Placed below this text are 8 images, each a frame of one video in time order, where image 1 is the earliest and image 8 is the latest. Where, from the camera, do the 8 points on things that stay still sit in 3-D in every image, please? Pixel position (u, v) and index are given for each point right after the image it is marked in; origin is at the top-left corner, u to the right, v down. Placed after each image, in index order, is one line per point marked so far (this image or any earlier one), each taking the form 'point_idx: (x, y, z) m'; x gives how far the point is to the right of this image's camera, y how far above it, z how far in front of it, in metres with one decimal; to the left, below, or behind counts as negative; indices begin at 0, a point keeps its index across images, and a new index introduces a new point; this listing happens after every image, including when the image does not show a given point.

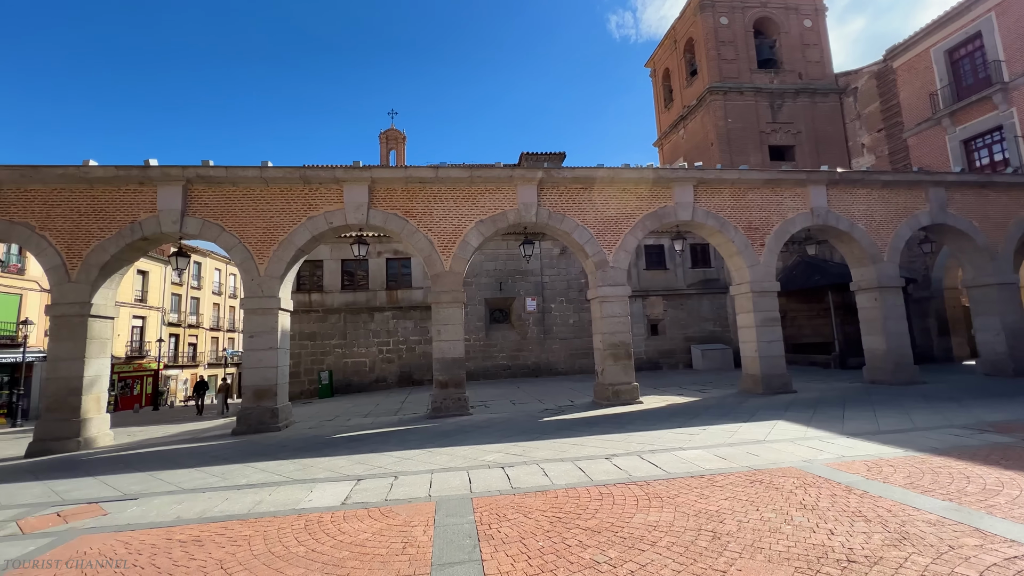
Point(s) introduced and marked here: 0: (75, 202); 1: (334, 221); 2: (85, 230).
0: (-8.5, +1.7, +8.7) m
1: (-3.7, +1.4, +9.2) m
2: (-8.2, +1.1, +8.7) m
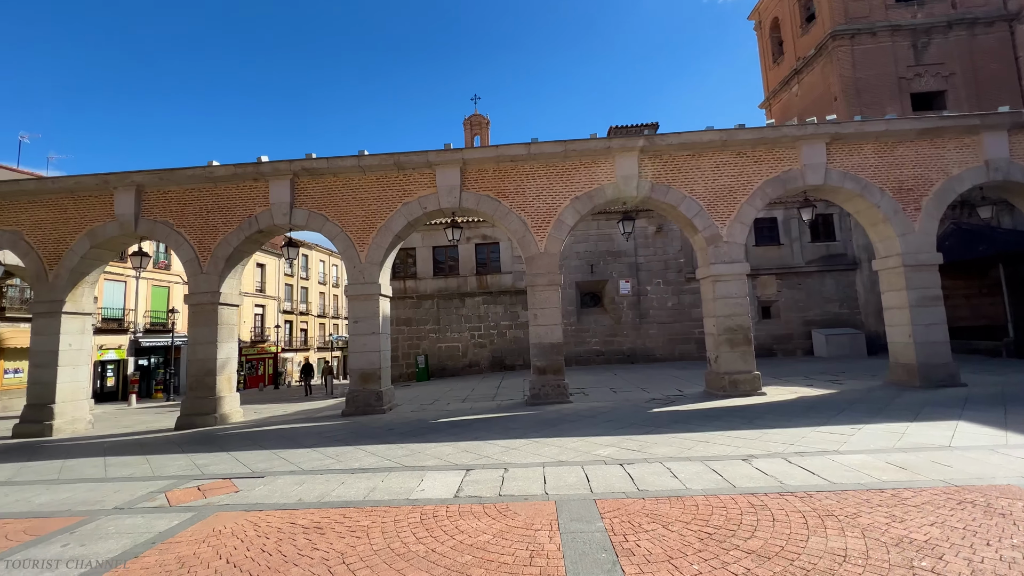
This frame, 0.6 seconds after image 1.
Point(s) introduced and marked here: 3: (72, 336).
0: (-6.6, +1.9, +9.5) m
1: (-1.7, +1.7, +9.2) m
2: (-6.3, +1.3, +9.5) m
3: (-9.4, -1.0, +9.6) m
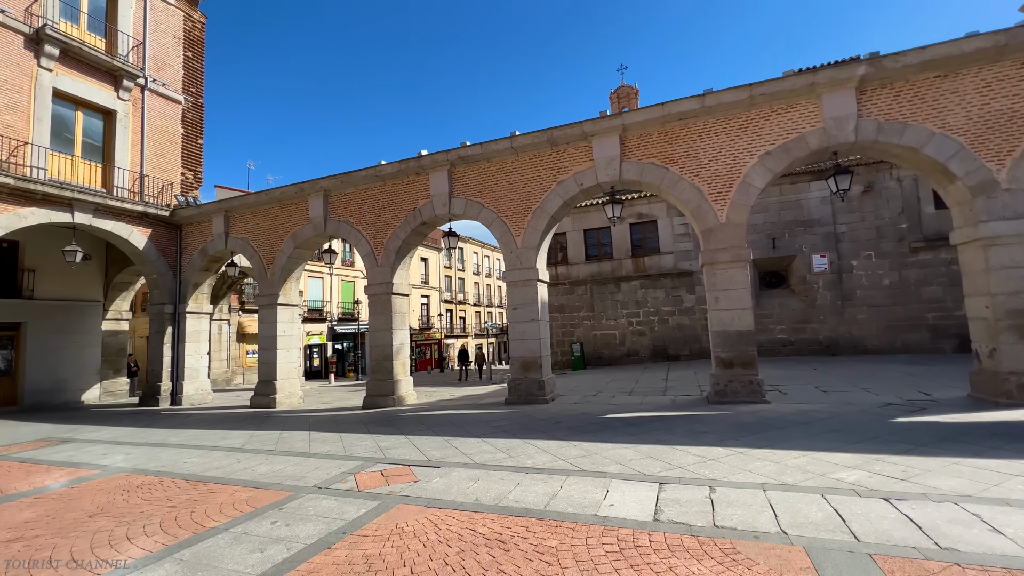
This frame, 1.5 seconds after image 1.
0: (-3.1, +2.1, +10.3) m
1: (+1.4, +2.0, +8.5) m
2: (-2.9, +1.5, +10.1) m
3: (-5.7, -0.9, +11.3) m
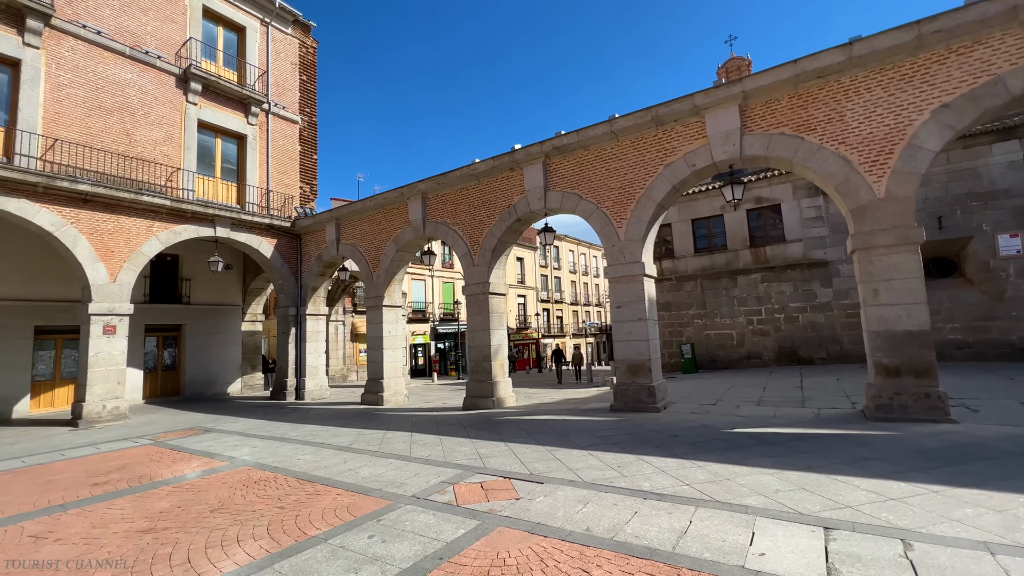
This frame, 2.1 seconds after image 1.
0: (-0.9, +2.1, +10.2) m
1: (+3.1, +2.1, +7.5) m
2: (-0.7, +1.5, +10.0) m
3: (-3.2, -1.0, +11.7) m
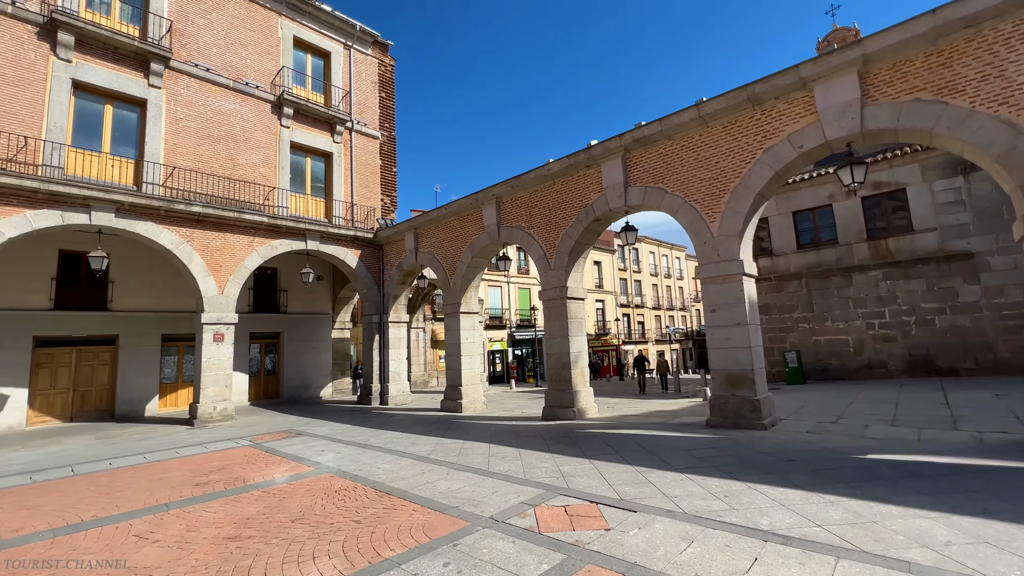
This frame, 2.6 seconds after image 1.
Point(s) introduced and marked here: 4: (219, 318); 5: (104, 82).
0: (+0.7, +2.0, +9.9) m
1: (+4.2, +2.1, +6.5) m
2: (+0.9, +1.4, +9.6) m
3: (-1.1, -1.1, +11.7) m
4: (-6.9, -0.7, +10.5) m
5: (-8.7, +4.4, +9.6) m
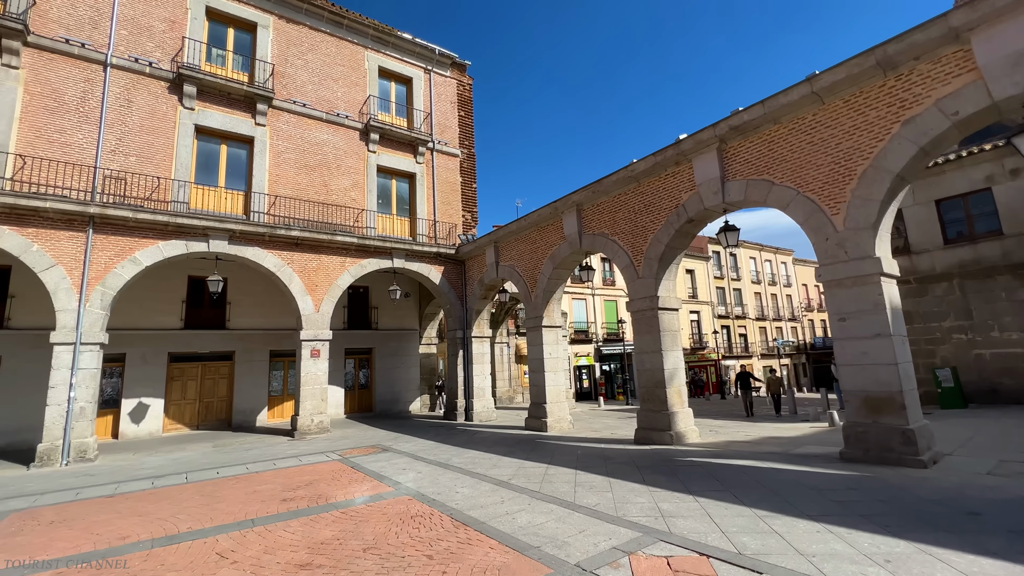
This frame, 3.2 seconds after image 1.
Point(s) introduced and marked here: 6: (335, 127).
0: (+2.4, +1.8, +9.1) m
1: (+5.2, +2.1, +5.2) m
2: (+2.6, +1.2, +8.9) m
3: (+1.0, -1.4, +11.2) m
4: (-4.9, -1.2, +11.1) m
5: (-7.0, +3.9, +10.8) m
6: (-5.0, +4.5, +12.6) m
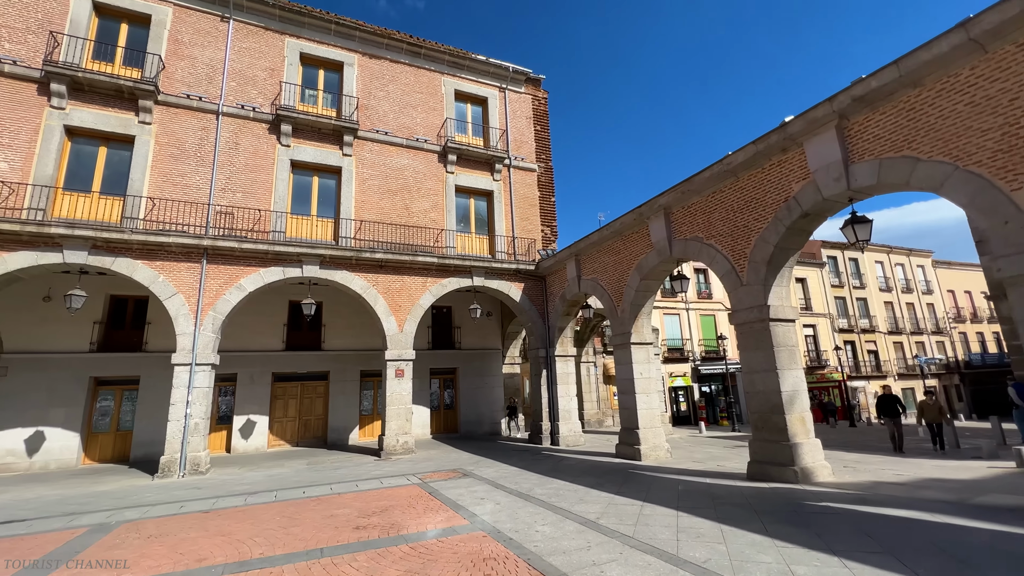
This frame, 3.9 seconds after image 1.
0: (+3.9, +1.6, +8.1) m
1: (+5.8, +2.2, +3.7) m
2: (+4.0, +1.1, +7.7) m
3: (+2.9, -1.7, +10.2) m
4: (-2.8, -1.7, +11.2) m
5: (-5.1, +3.3, +11.5) m
6: (-2.8, +3.9, +13.0) m
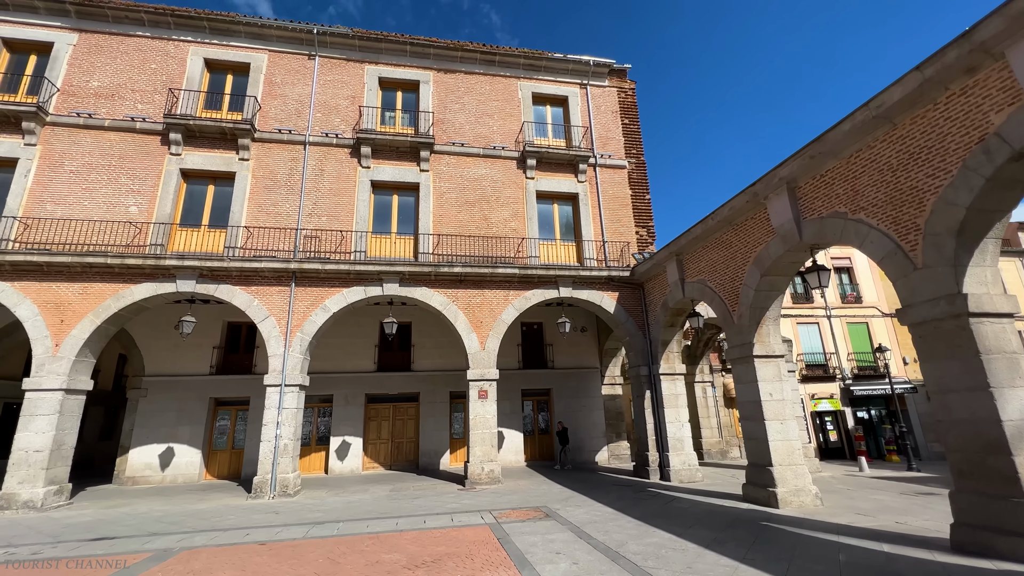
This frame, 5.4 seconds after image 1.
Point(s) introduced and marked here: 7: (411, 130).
0: (+4.9, +1.8, +6.0) m
1: (+5.7, +2.7, +1.3) m
2: (+4.9, +1.2, +5.6) m
3: (+4.6, -1.7, +8.0) m
4: (-0.7, -2.0, +10.4) m
5: (-3.1, +2.9, +11.5) m
6: (-0.5, +3.5, +12.4) m
7: (-2.8, +4.3, +12.2) m
